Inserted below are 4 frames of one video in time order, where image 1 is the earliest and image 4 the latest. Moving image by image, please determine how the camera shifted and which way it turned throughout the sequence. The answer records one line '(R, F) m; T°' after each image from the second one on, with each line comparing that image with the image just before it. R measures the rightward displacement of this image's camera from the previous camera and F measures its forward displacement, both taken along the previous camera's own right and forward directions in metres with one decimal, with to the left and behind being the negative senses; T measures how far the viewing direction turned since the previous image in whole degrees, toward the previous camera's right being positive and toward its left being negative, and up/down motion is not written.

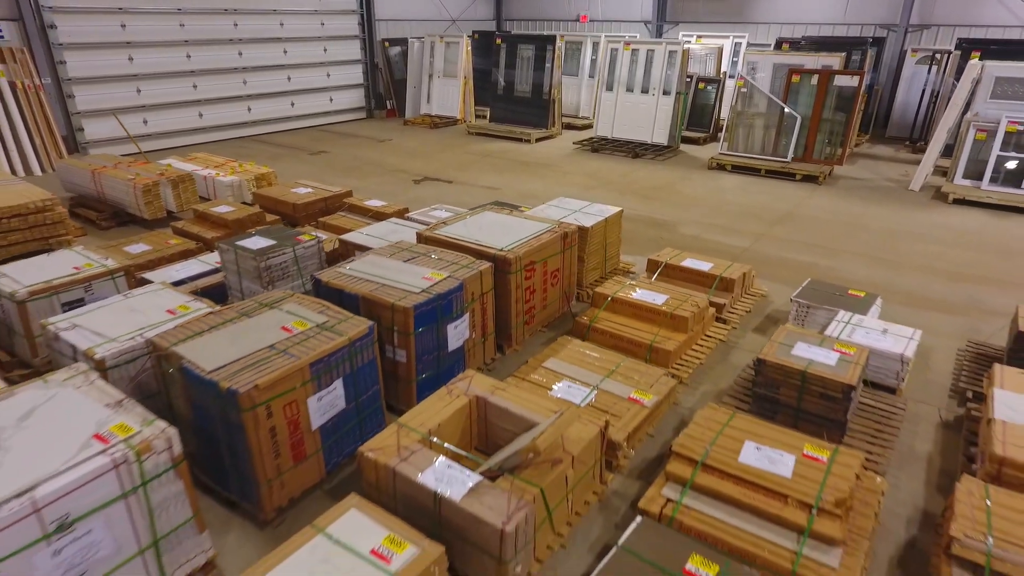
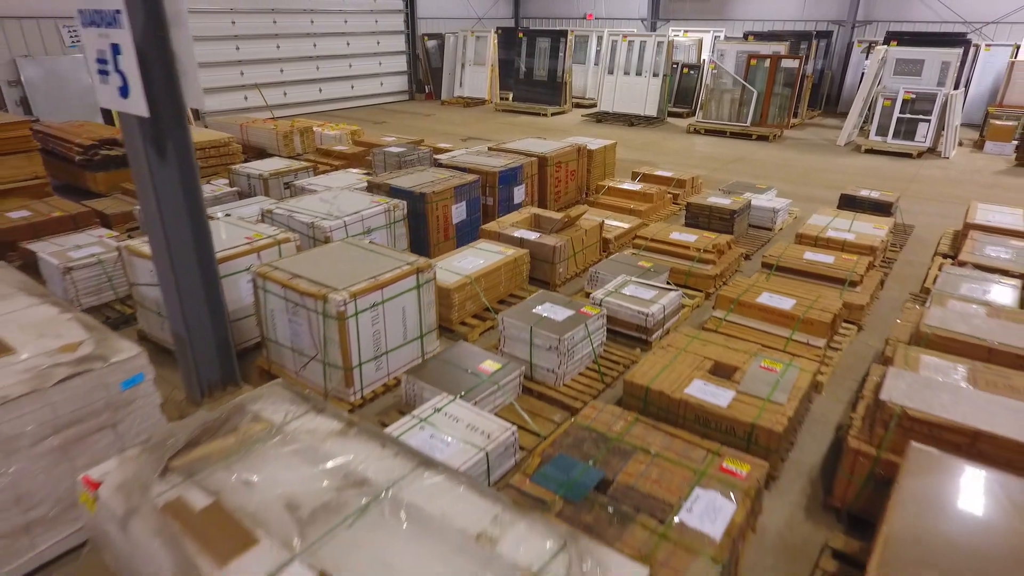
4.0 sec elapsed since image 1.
(-0.3, -2.9) m; 0°
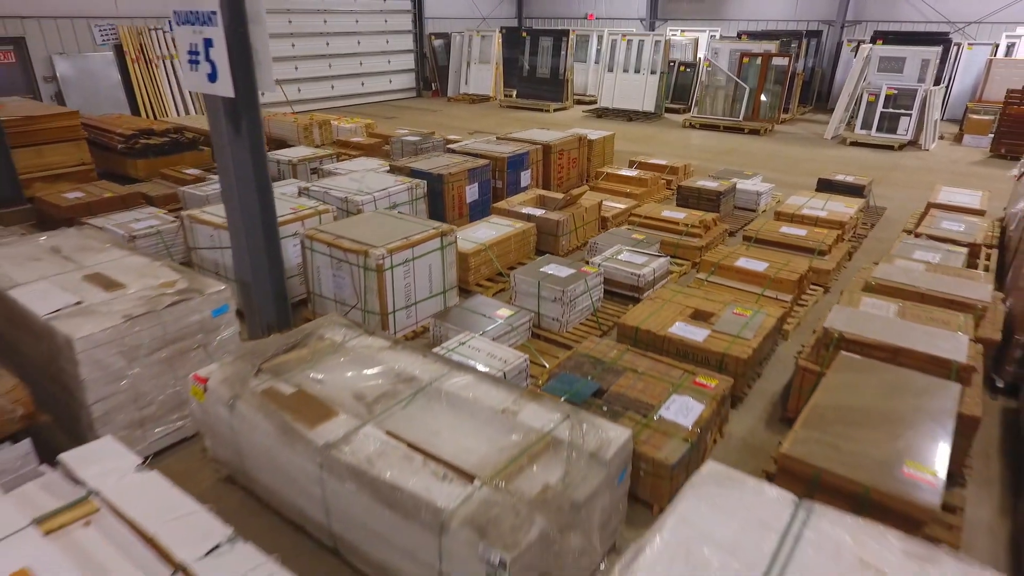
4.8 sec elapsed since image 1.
(-0.1, -0.7) m; 0°
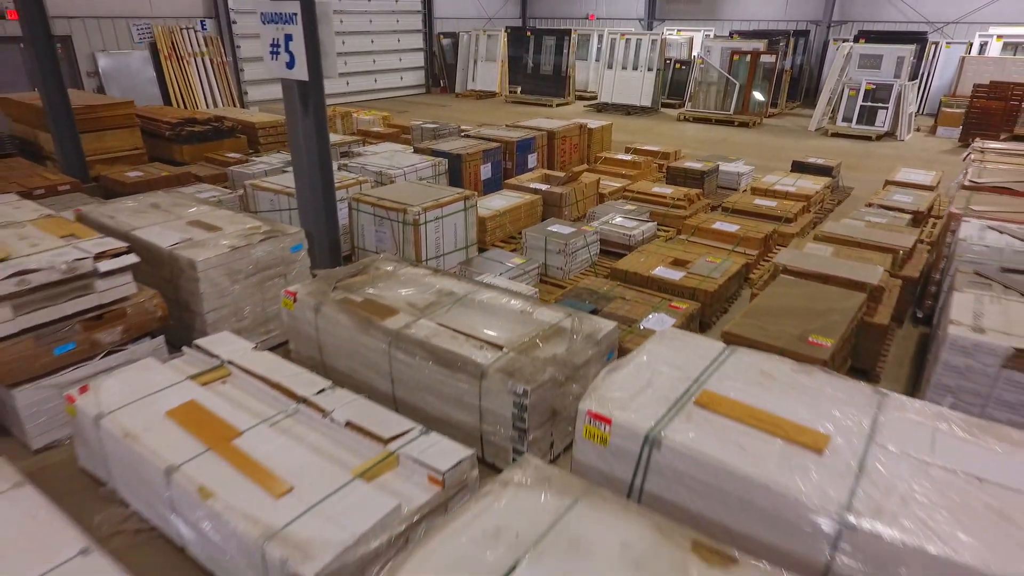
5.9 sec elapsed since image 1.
(-0.1, -0.9) m; 0°
